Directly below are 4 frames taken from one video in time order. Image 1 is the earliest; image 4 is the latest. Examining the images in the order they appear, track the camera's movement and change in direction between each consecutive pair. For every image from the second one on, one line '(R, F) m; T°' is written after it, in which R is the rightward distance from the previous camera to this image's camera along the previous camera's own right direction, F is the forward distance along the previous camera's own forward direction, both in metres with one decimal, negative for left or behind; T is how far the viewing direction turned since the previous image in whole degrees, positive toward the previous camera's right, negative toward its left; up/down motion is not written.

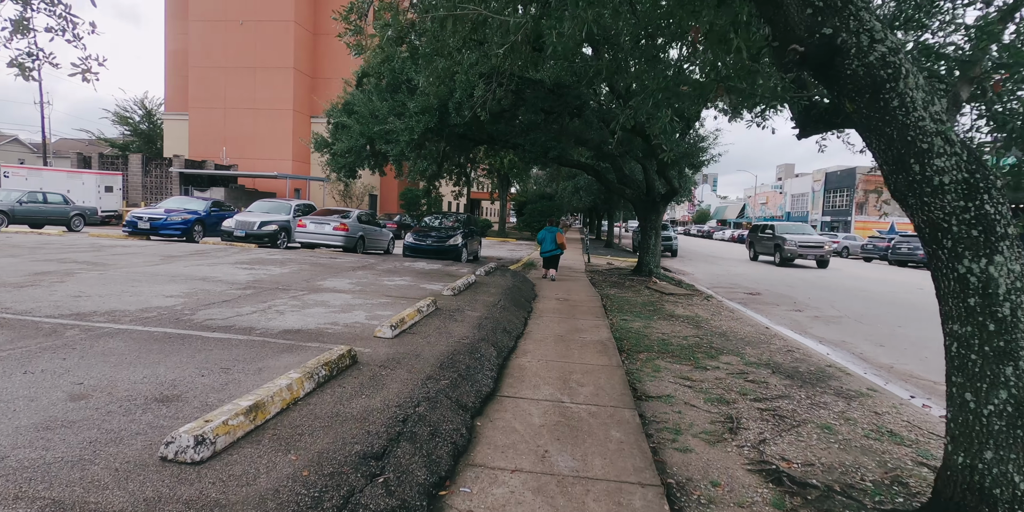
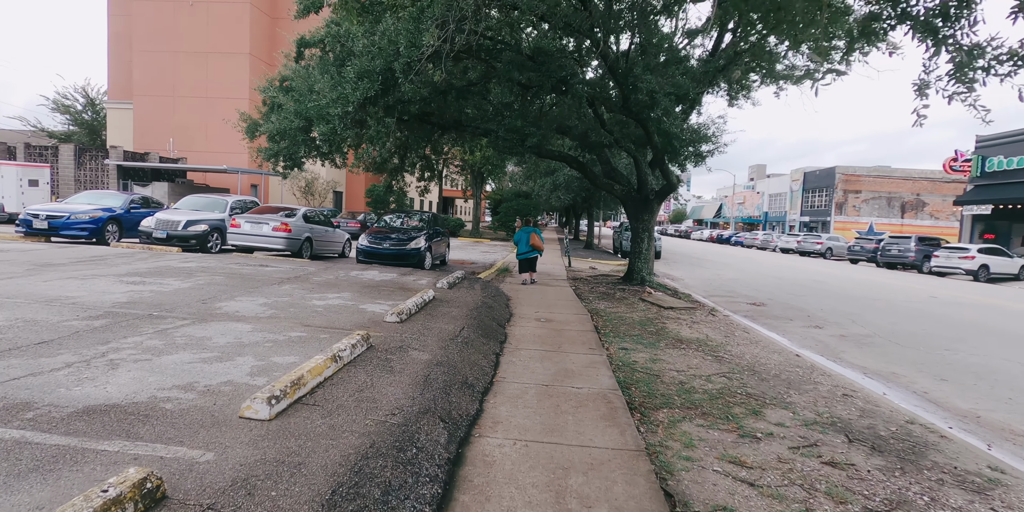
(+0.1, +2.1) m; +3°
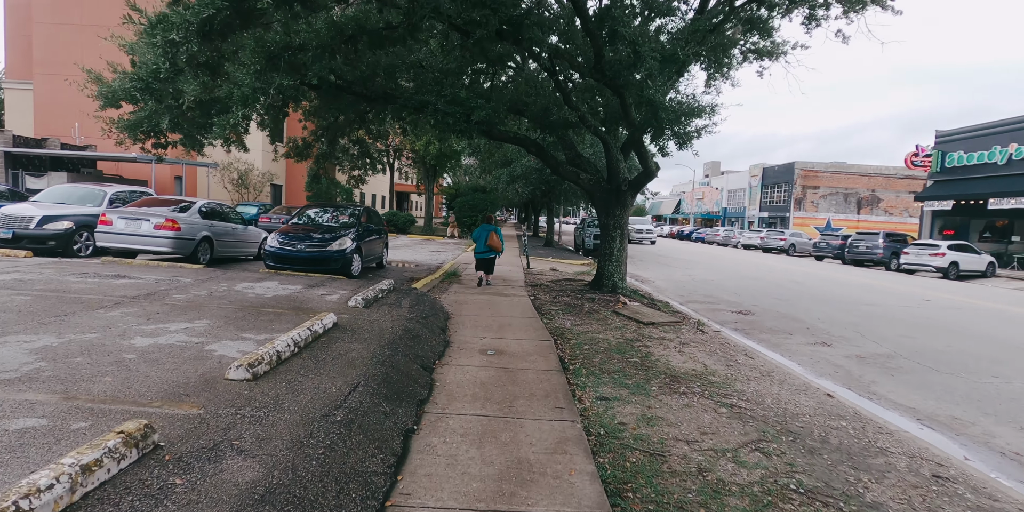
(+0.3, +2.2) m; +4°
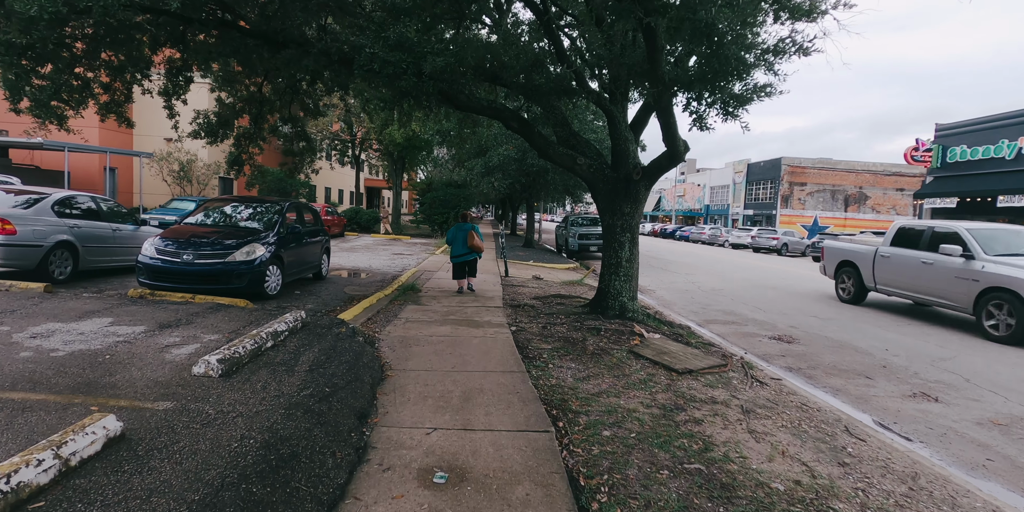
(0.0, +2.8) m; +2°
